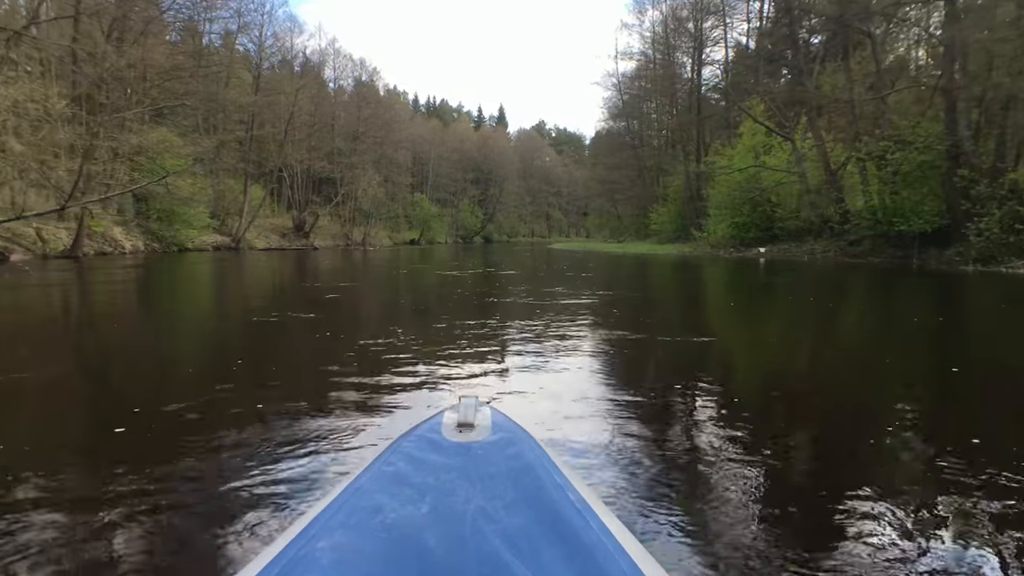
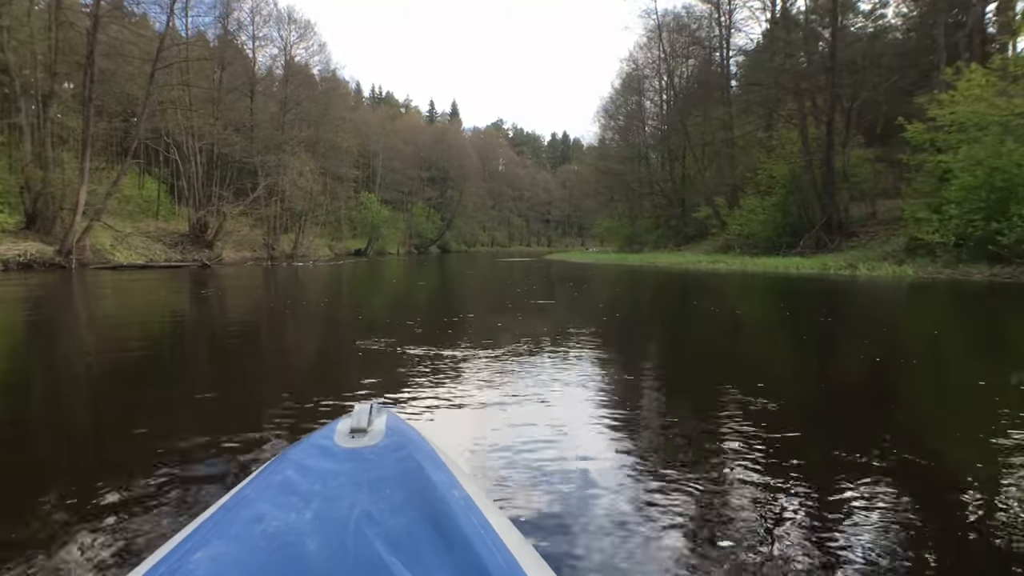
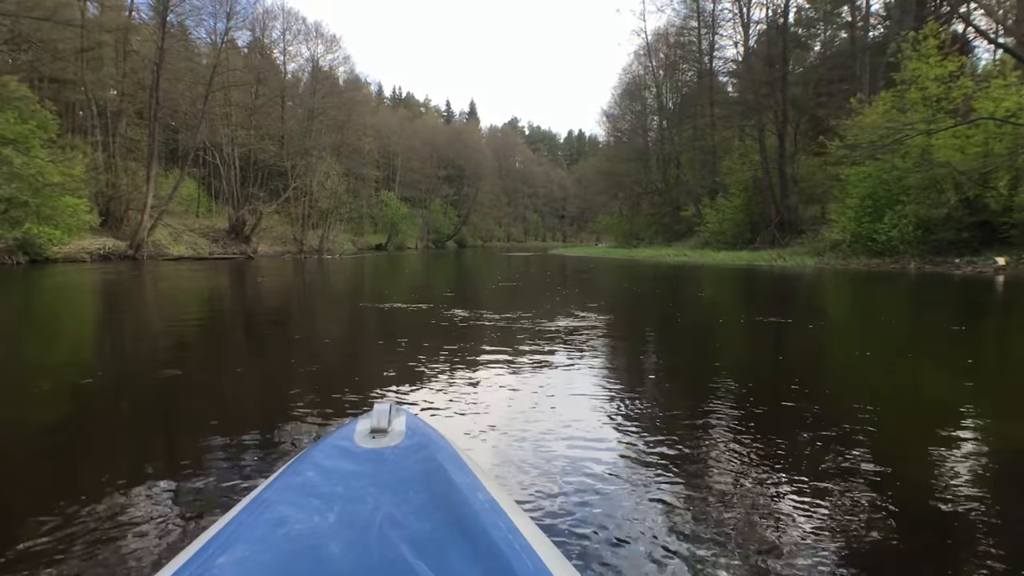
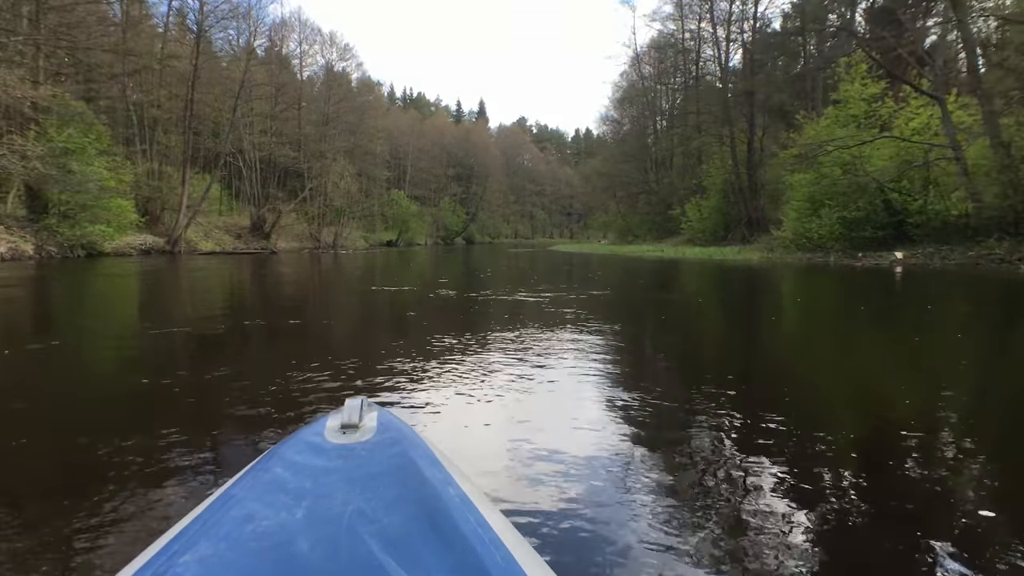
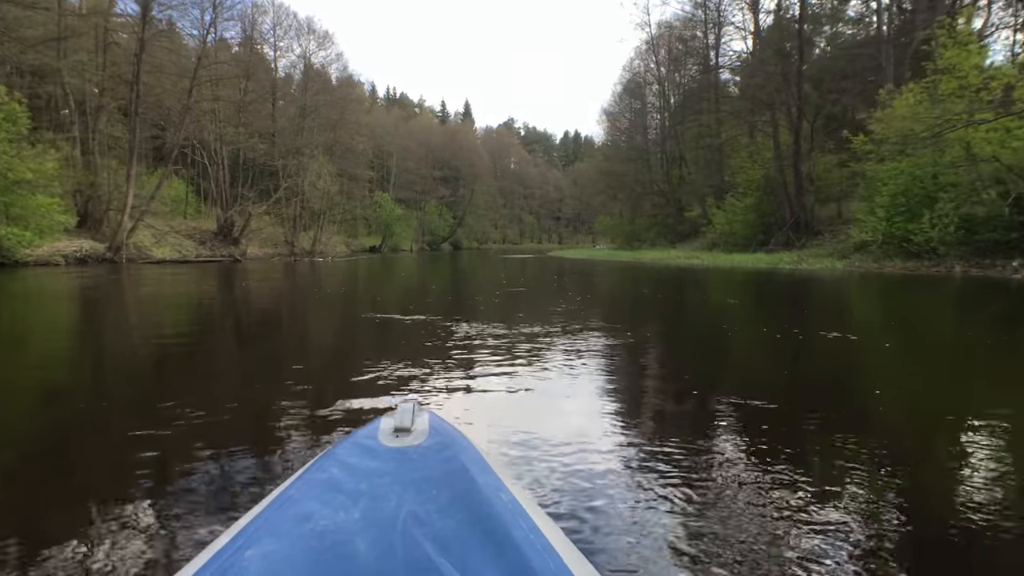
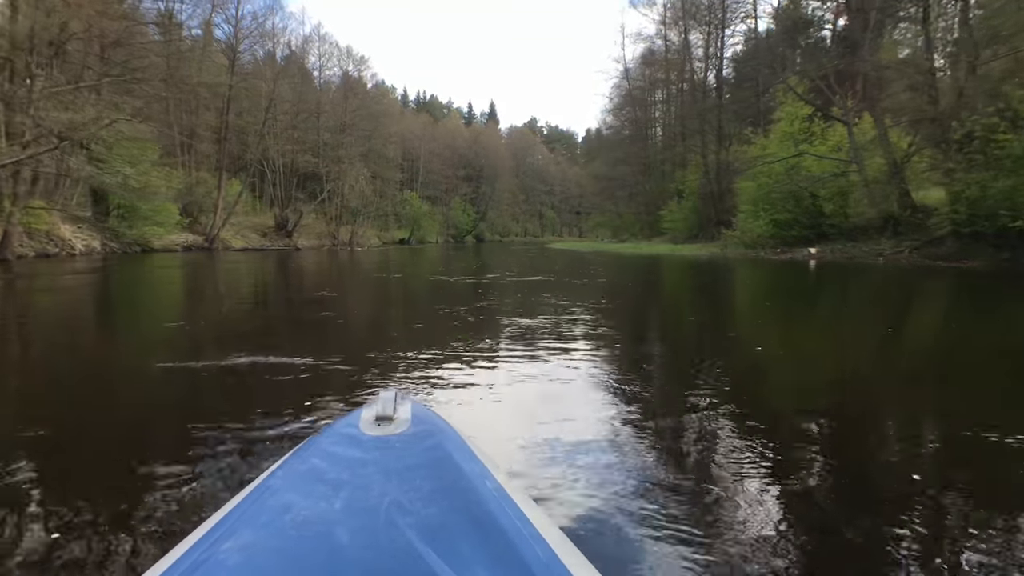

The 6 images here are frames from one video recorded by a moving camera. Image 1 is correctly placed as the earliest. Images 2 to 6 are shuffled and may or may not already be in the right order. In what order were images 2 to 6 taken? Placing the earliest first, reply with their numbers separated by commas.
6, 4, 3, 5, 2
